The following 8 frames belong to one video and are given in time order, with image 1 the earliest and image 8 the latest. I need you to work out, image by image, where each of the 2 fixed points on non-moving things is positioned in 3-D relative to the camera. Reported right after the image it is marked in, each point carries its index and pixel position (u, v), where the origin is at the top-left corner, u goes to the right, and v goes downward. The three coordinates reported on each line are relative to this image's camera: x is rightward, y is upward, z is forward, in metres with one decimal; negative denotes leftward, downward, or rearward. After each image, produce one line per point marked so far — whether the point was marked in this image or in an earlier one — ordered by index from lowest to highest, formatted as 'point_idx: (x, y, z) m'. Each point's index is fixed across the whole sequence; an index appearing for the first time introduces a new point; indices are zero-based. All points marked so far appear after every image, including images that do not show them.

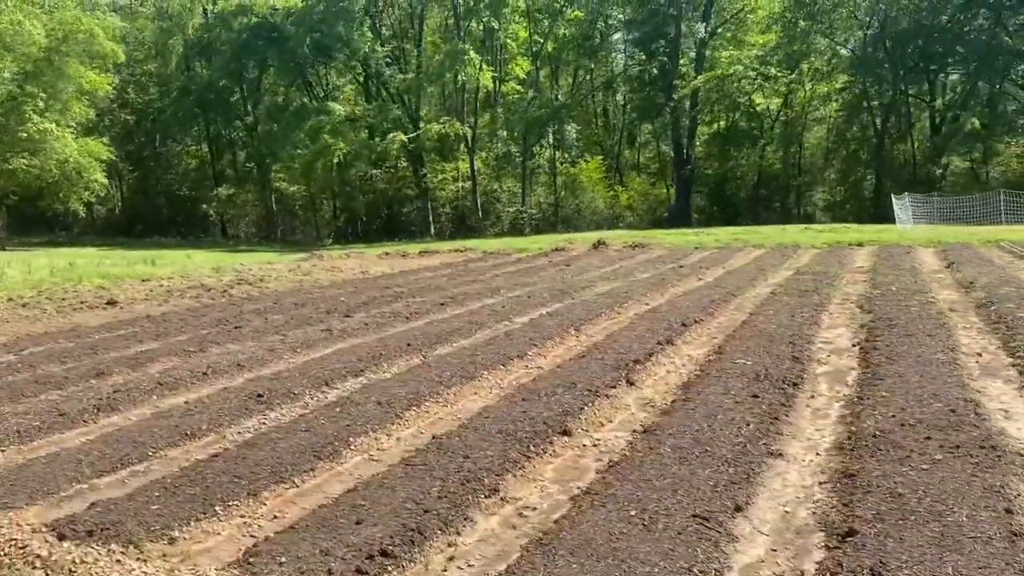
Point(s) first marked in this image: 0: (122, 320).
0: (-6.5, -0.6, +14.8) m
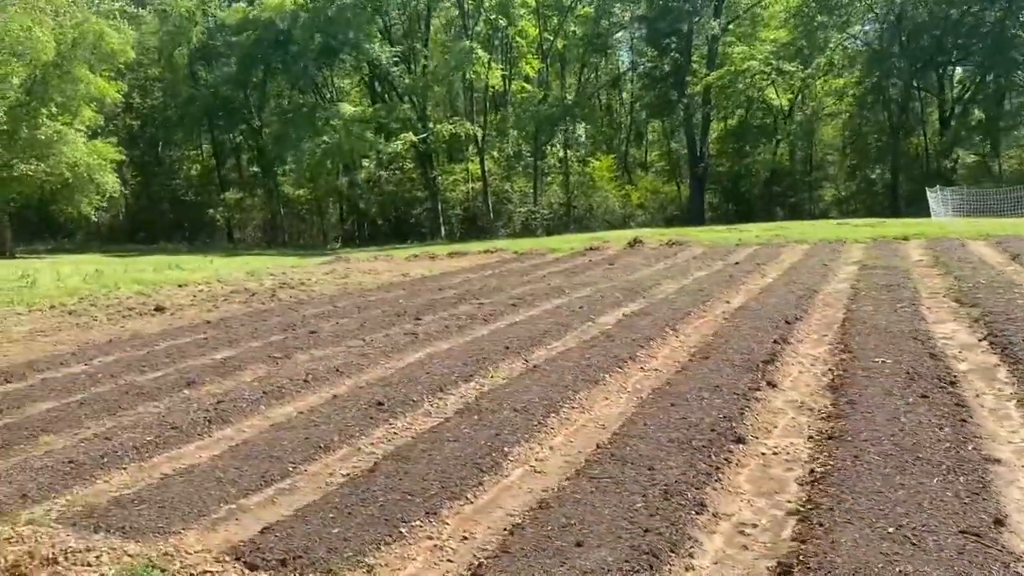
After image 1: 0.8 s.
0: (-5.3, -0.6, +14.3) m
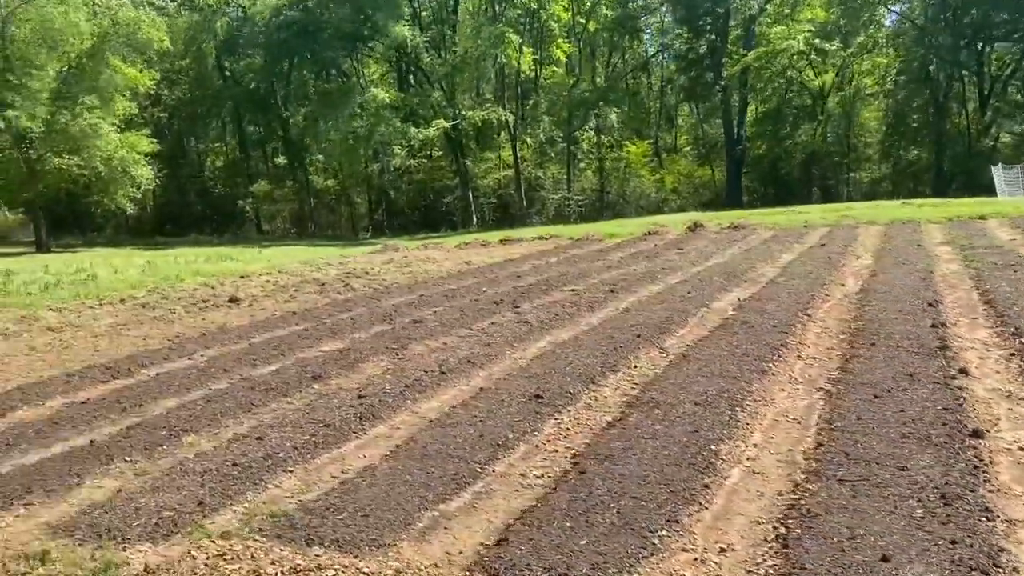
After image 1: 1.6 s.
0: (-3.8, -0.5, +13.8) m
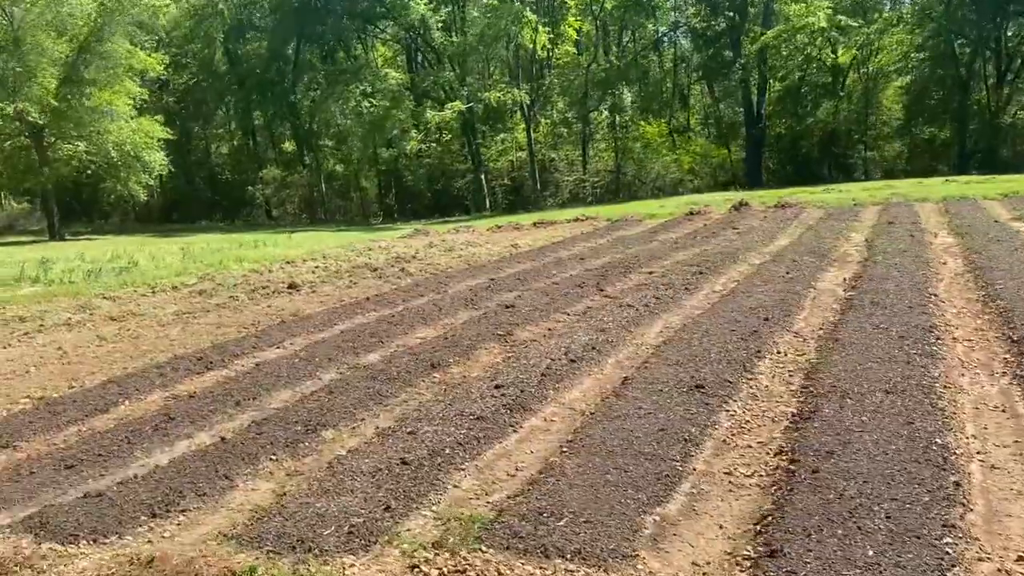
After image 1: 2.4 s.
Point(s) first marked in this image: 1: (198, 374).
0: (-2.5, -0.3, +13.3) m
1: (-3.3, -0.9, +9.3) m
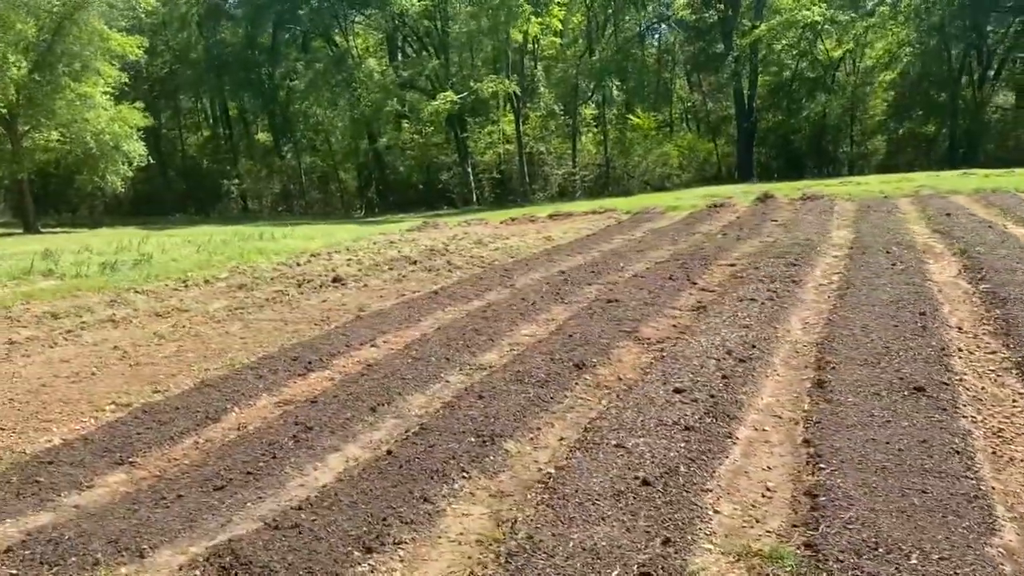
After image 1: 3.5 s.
0: (-1.4, -0.2, +12.3) m
1: (-2.0, -0.9, +8.3) m
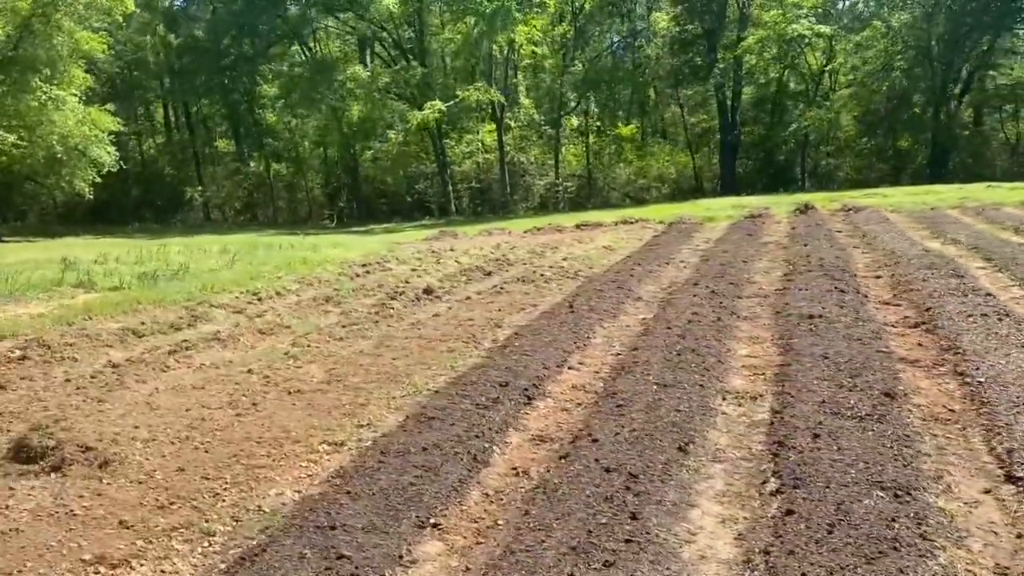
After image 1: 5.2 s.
0: (+0.5, -0.3, +11.1) m
1: (+0.2, -1.0, +7.0) m
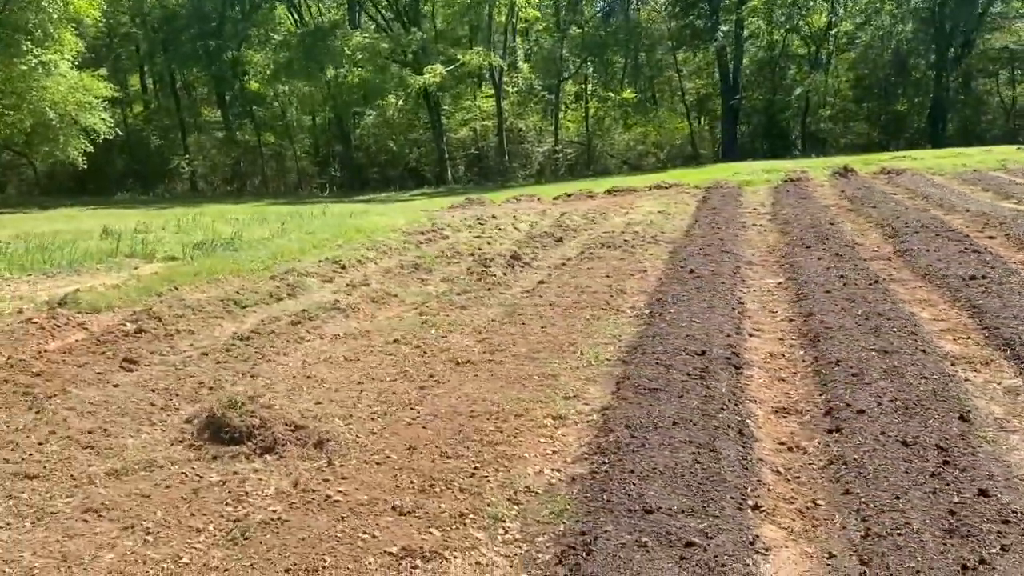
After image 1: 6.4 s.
0: (+1.9, +0.1, +10.6) m
1: (+1.8, -0.7, +6.6) m
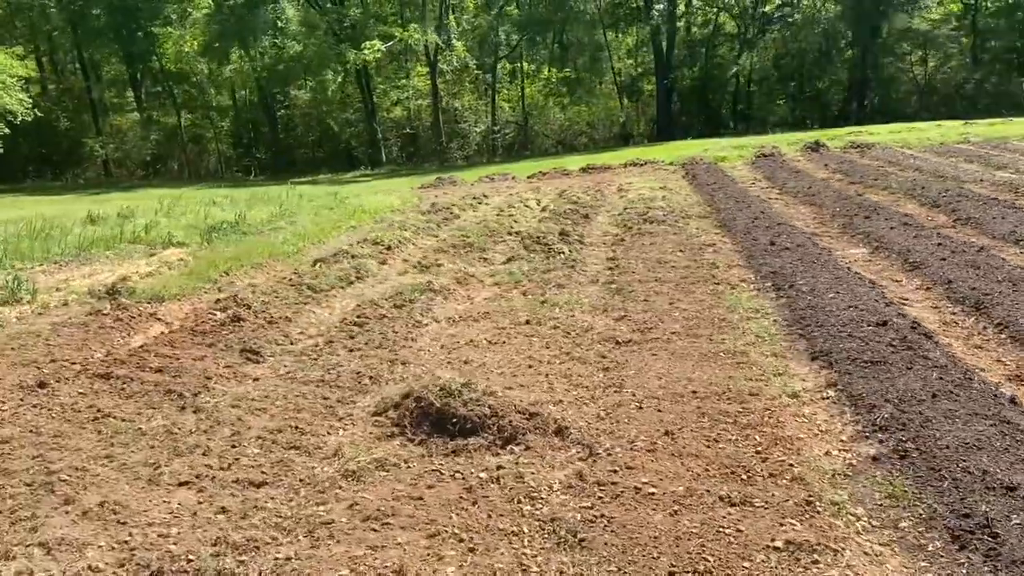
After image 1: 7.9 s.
0: (+2.9, +0.4, +10.4) m
1: (+3.2, -0.4, +6.4) m
